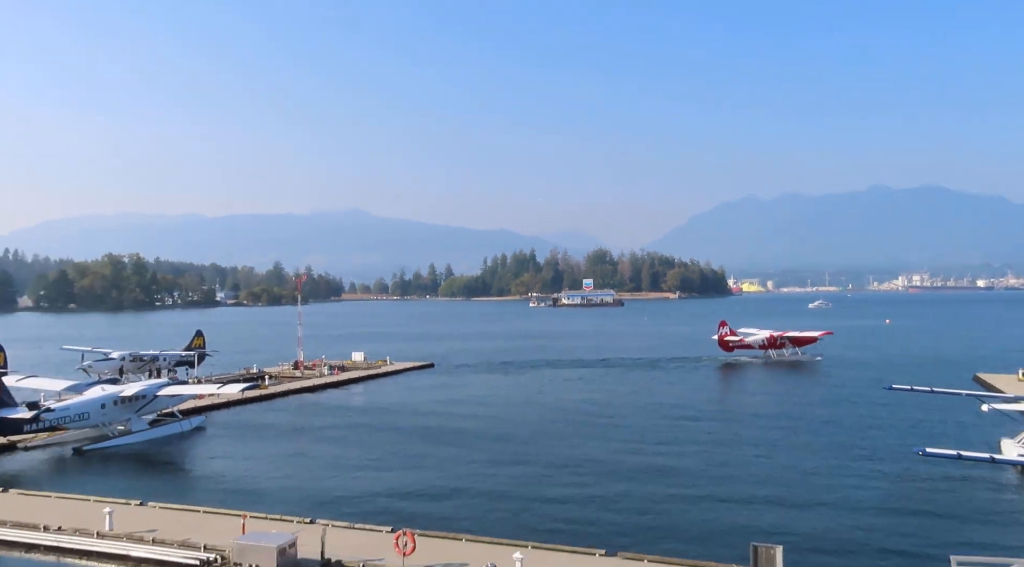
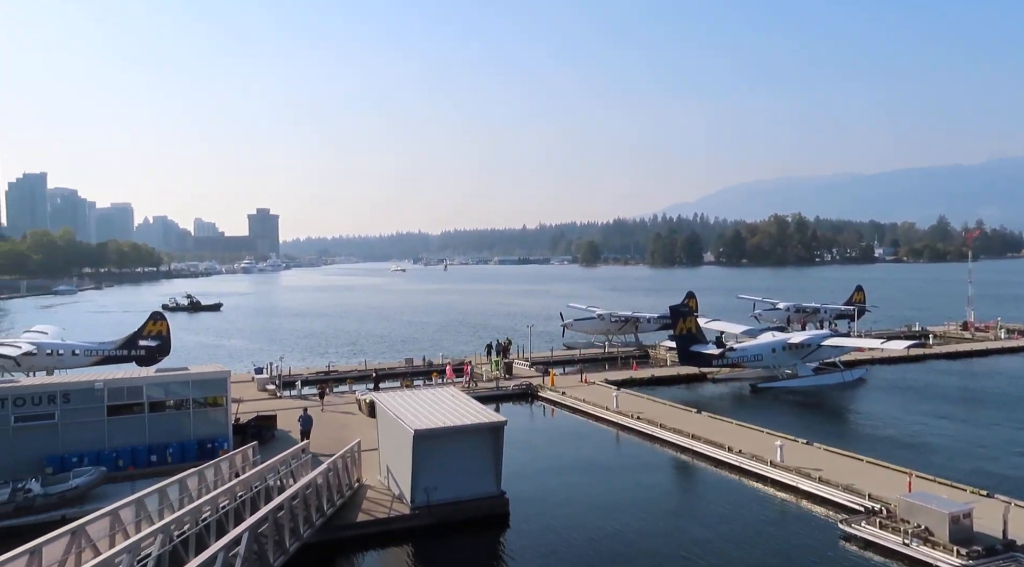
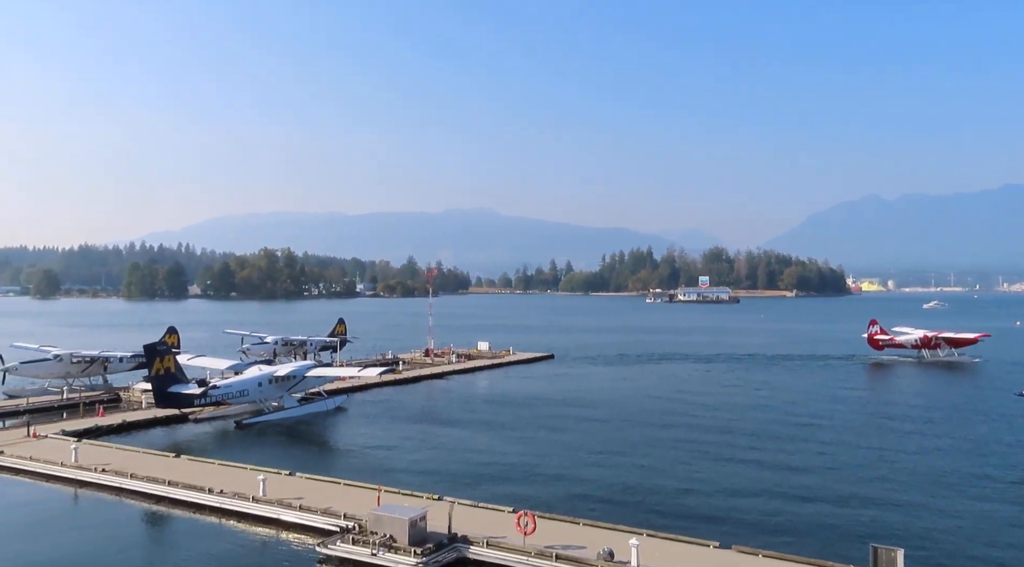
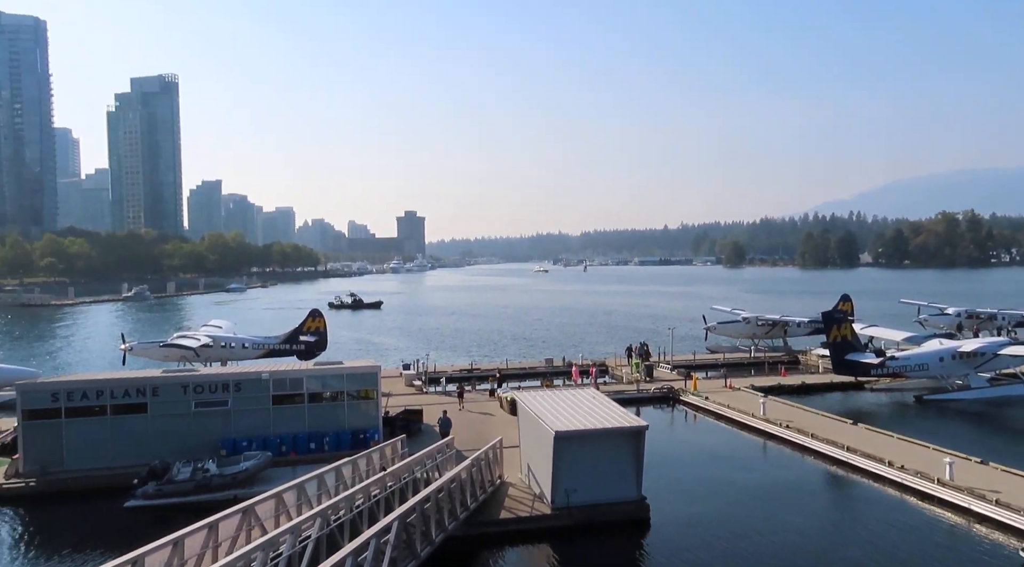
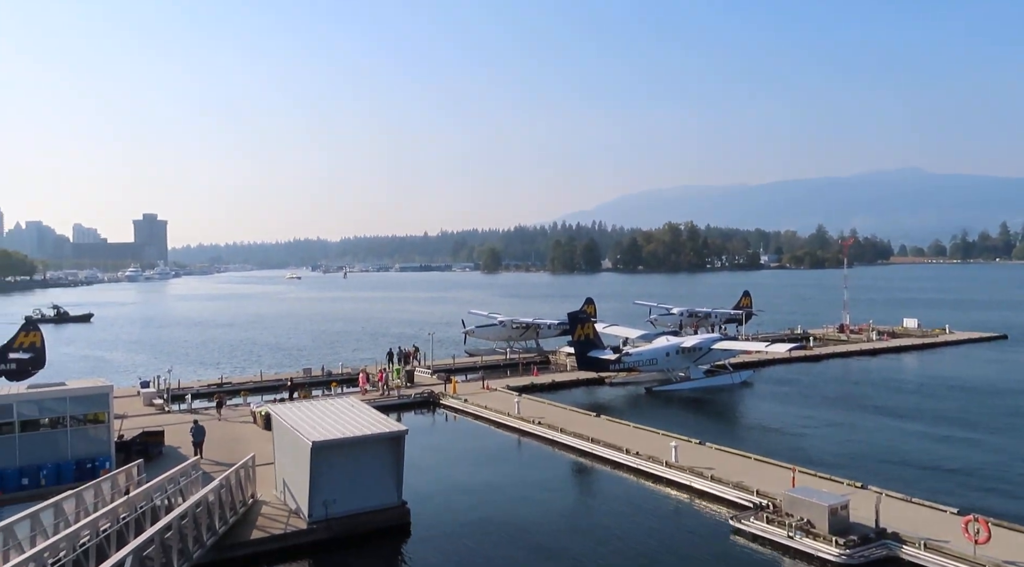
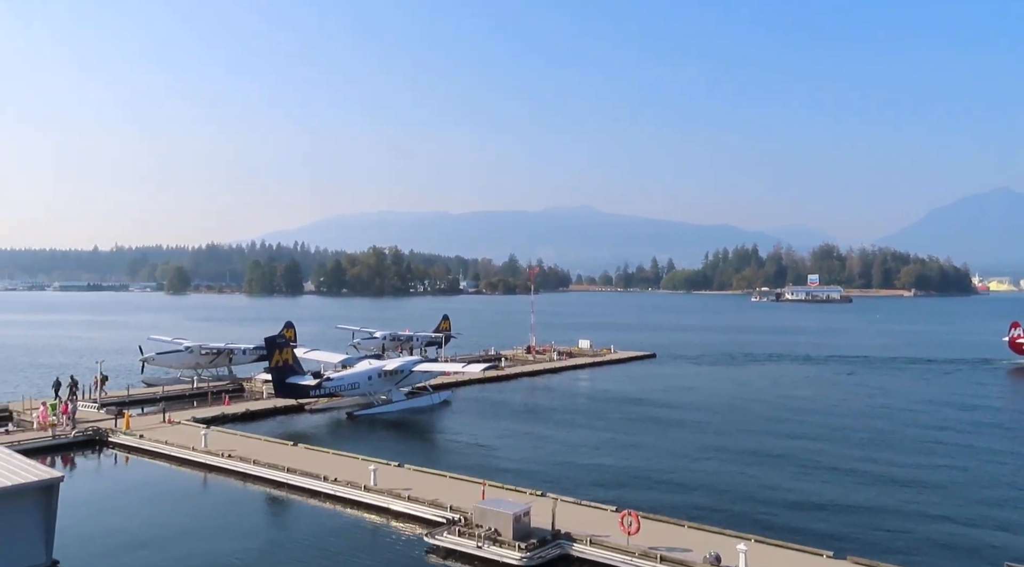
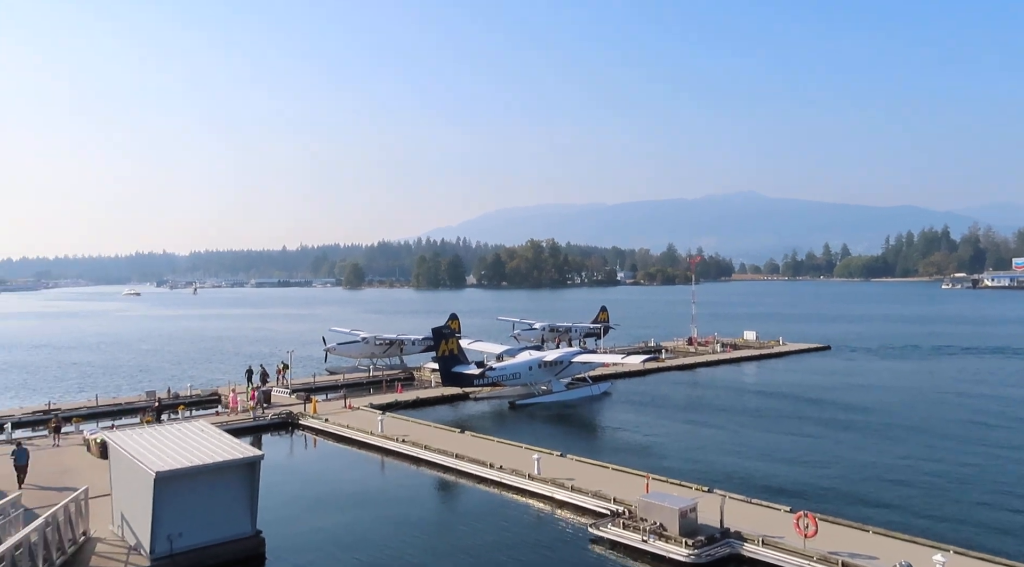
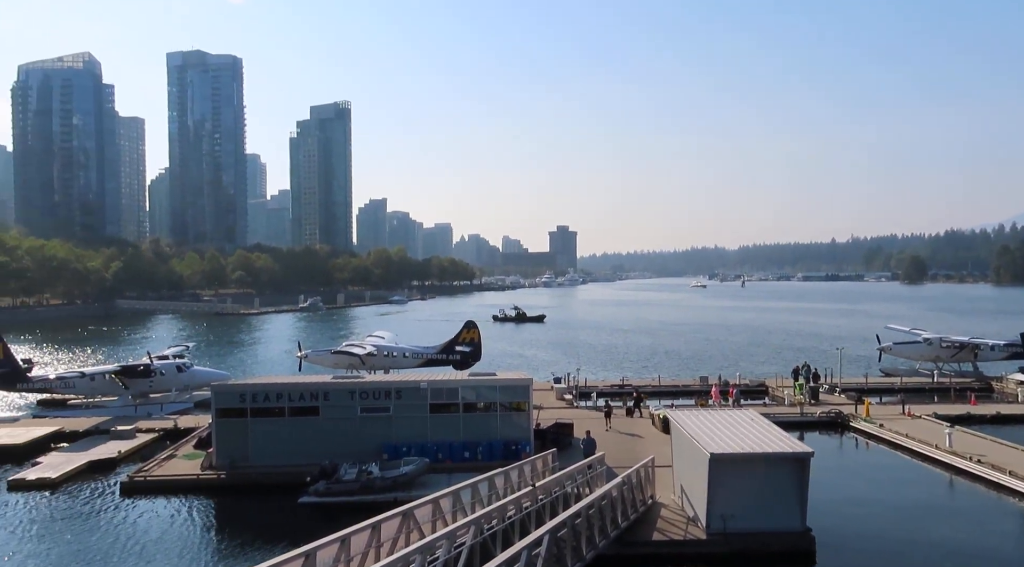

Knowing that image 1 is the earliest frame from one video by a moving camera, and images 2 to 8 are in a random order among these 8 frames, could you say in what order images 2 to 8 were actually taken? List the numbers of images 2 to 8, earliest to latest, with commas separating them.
3, 6, 7, 5, 2, 4, 8
